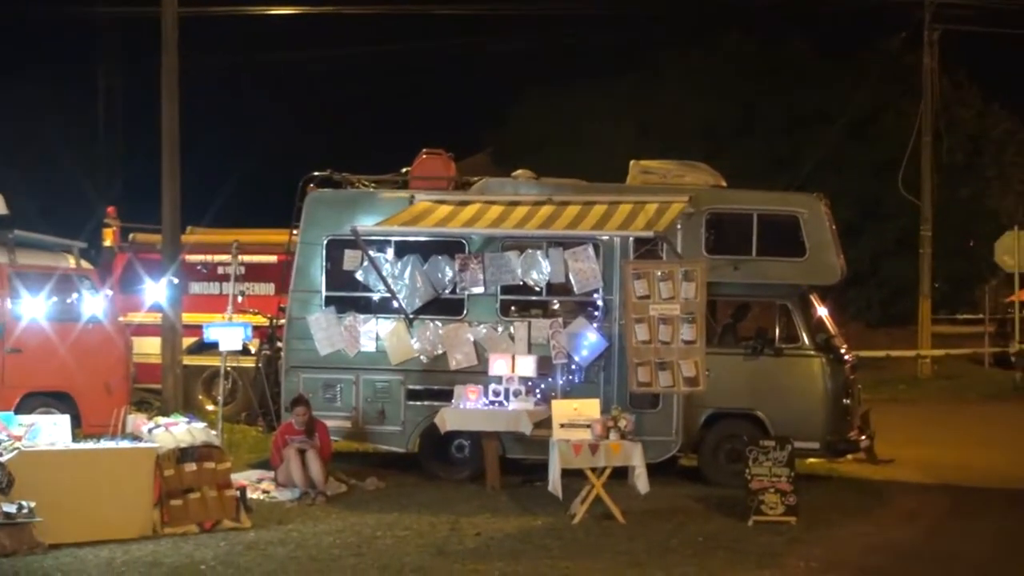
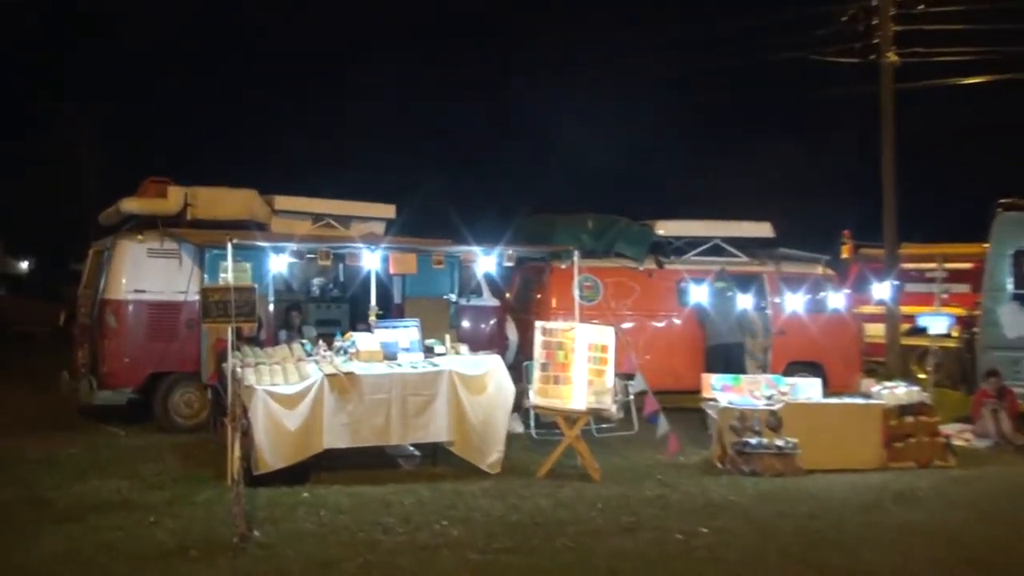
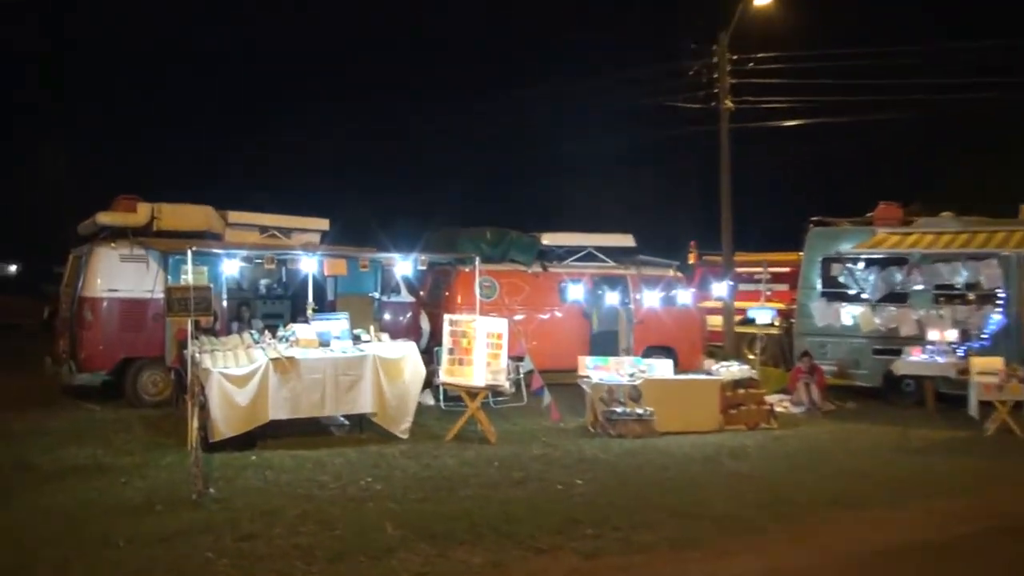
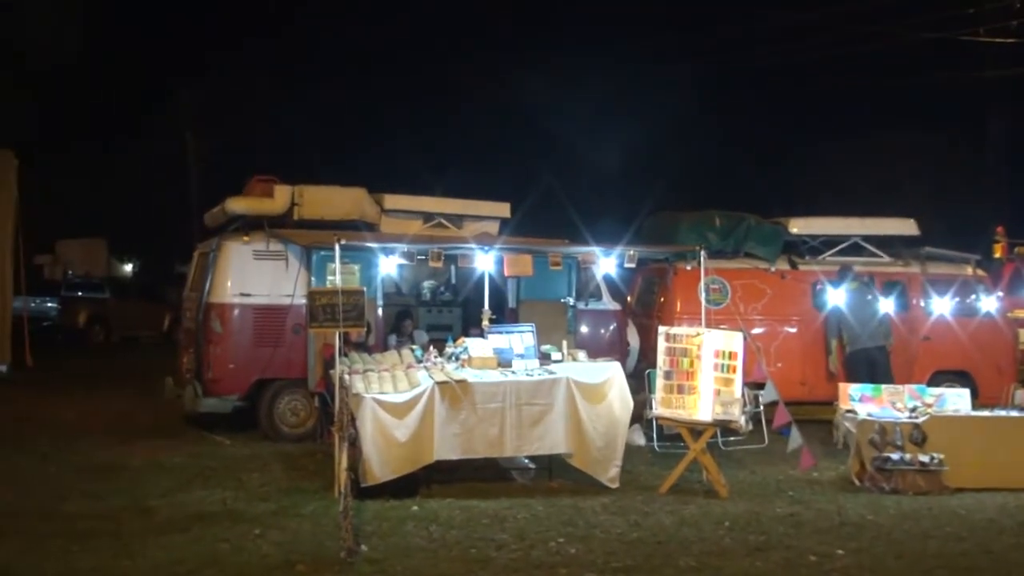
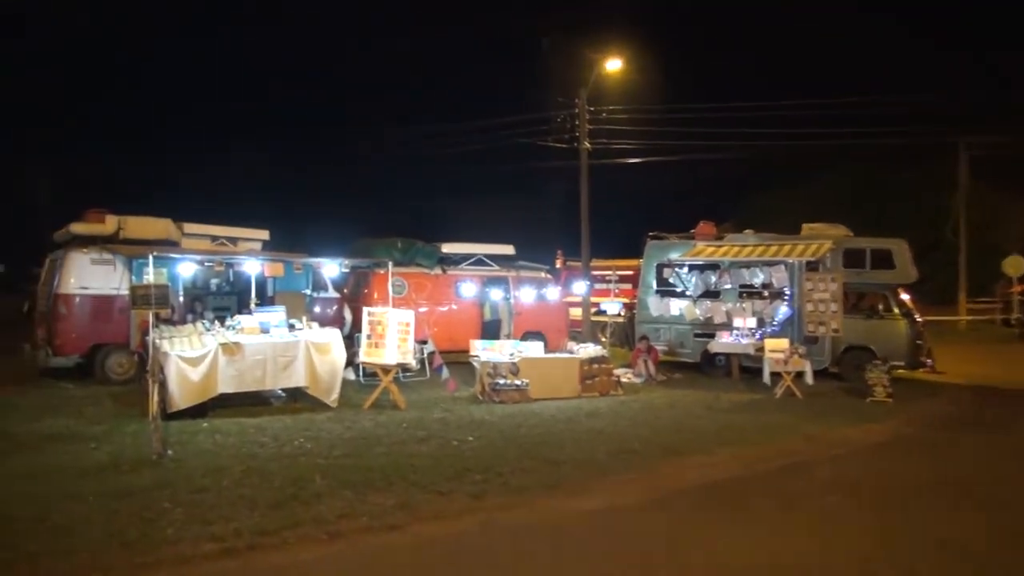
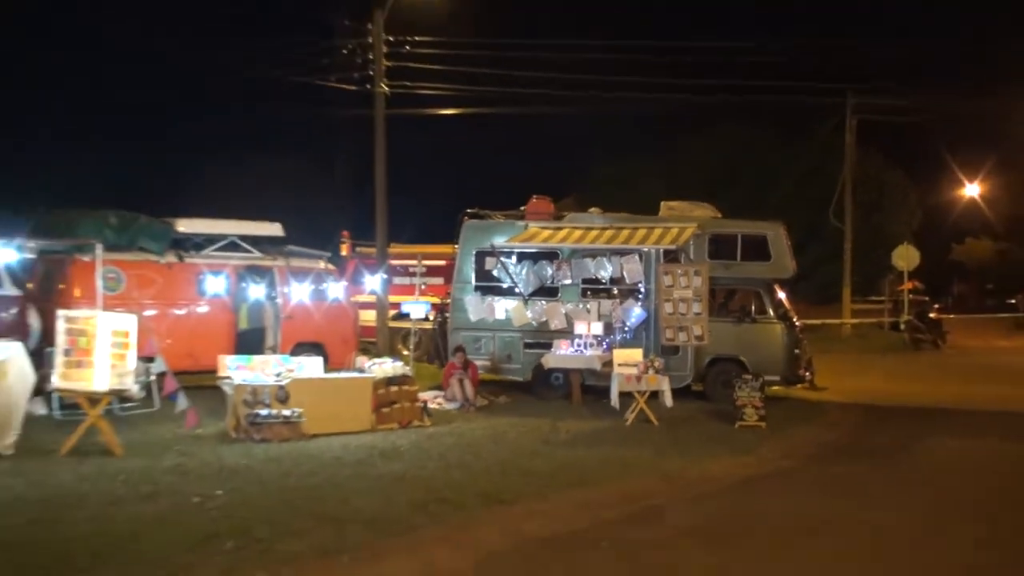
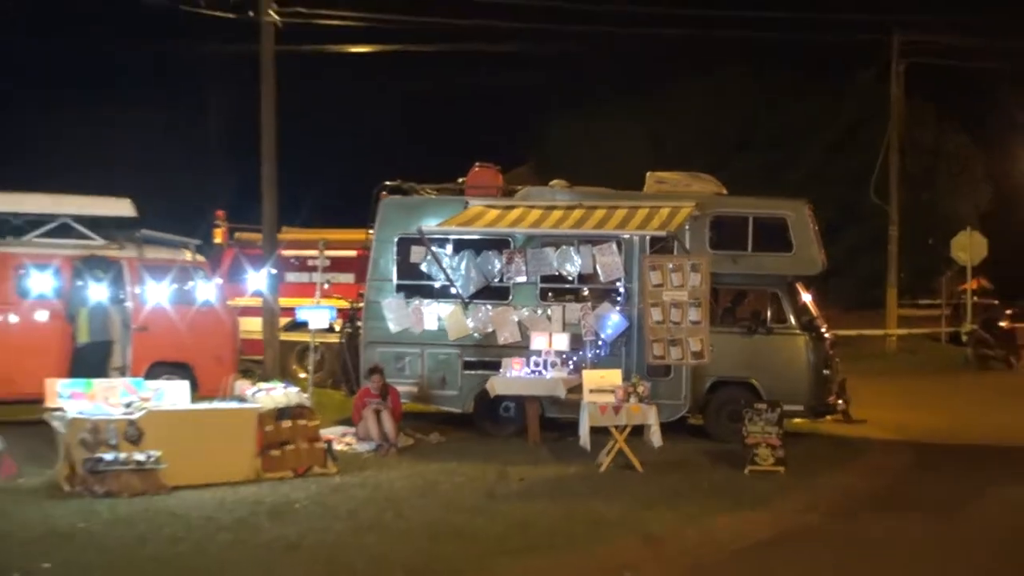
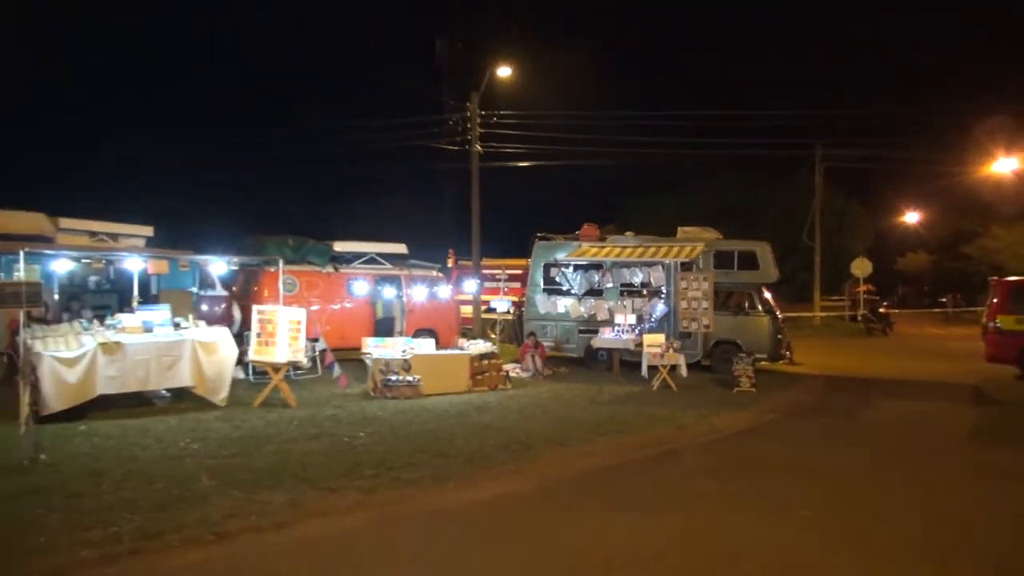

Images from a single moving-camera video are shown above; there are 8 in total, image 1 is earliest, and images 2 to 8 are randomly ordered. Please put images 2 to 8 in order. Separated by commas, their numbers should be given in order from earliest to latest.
7, 6, 8, 5, 3, 2, 4
